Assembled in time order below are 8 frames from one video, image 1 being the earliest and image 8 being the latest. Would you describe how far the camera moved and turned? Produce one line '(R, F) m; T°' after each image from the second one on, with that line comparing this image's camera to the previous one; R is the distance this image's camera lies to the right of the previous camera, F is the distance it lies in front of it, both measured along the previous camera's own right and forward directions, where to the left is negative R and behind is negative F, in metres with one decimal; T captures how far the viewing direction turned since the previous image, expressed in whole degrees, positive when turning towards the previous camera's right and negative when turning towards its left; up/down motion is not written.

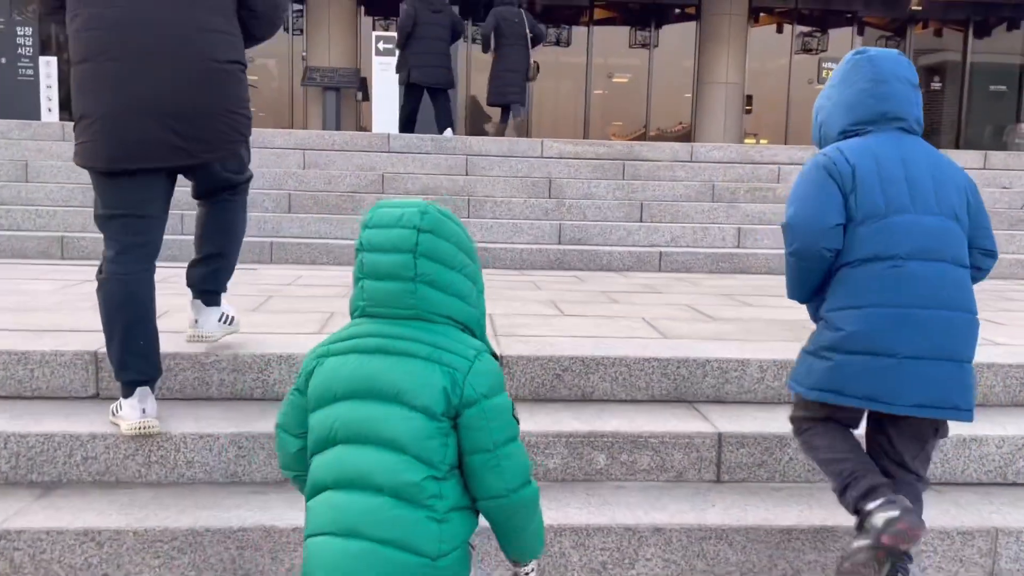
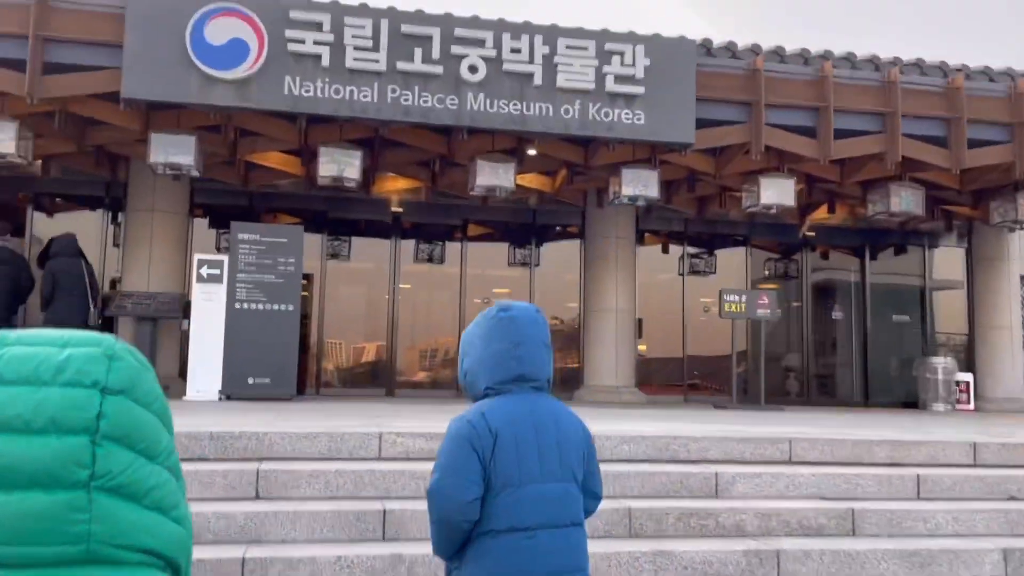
(+0.2, +2.9) m; +7°
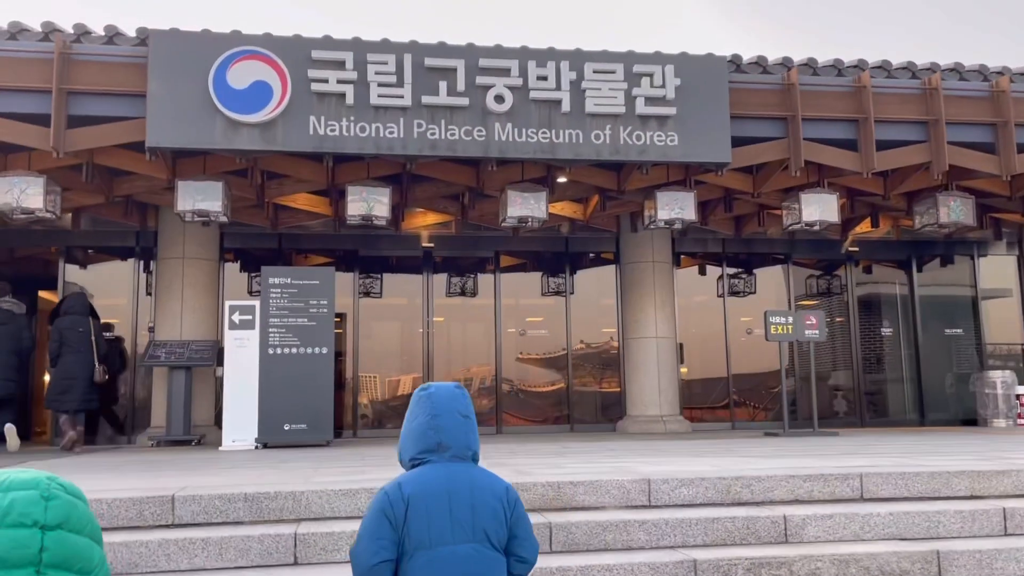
(-0.1, +0.3) m; -2°
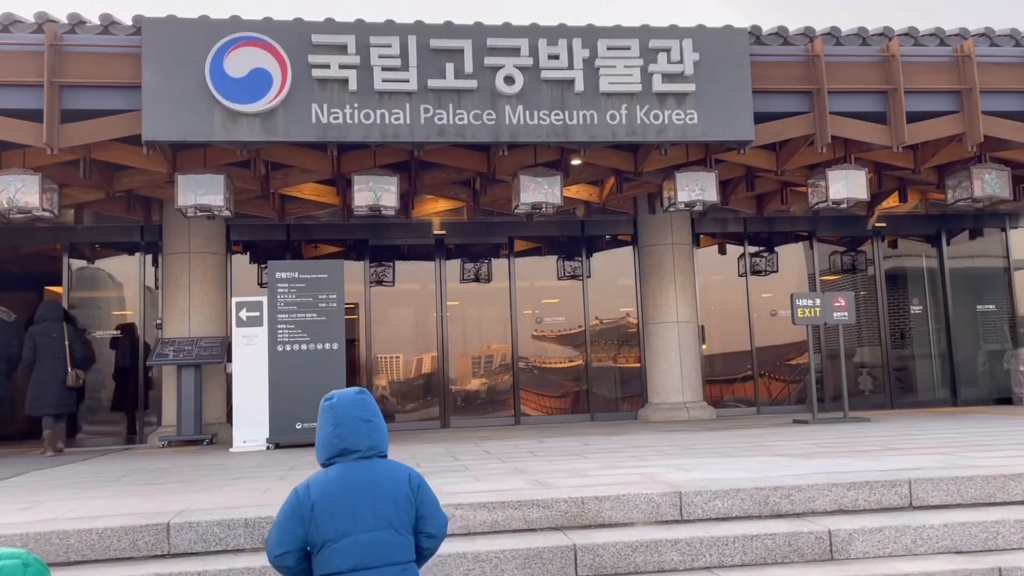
(0.0, +0.5) m; -1°
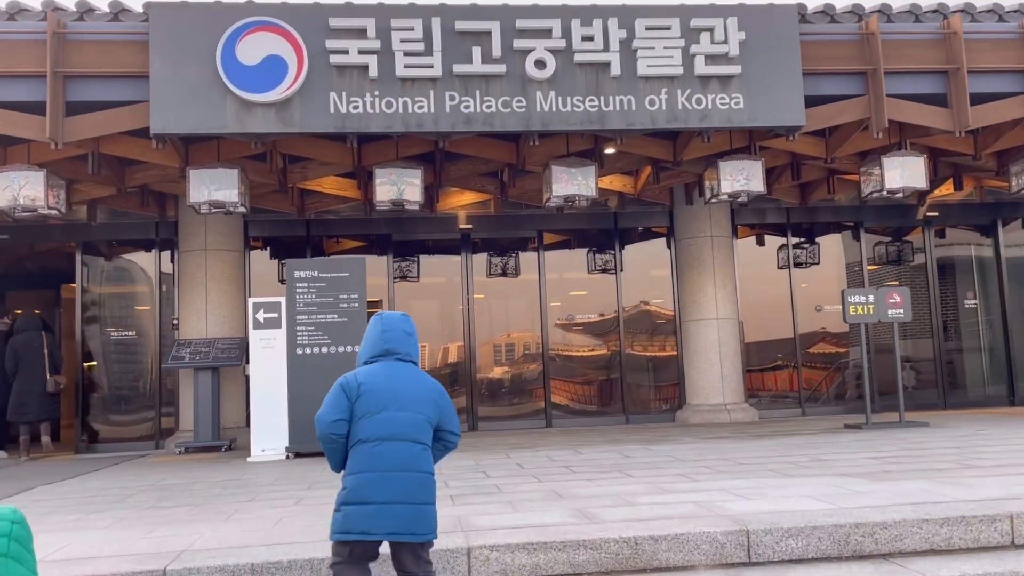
(-0.1, +0.7) m; -2°
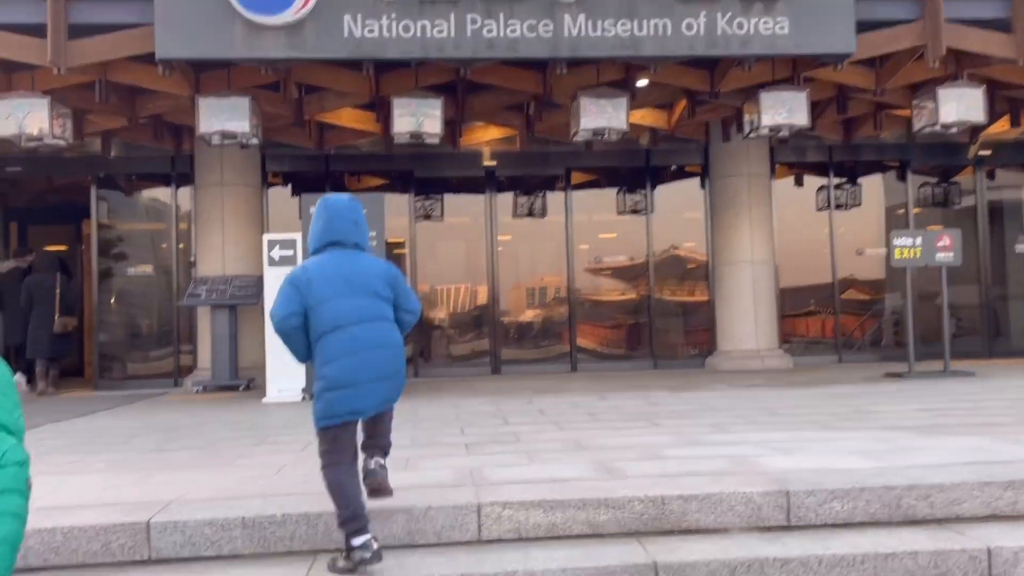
(+0.1, +0.5) m; -2°
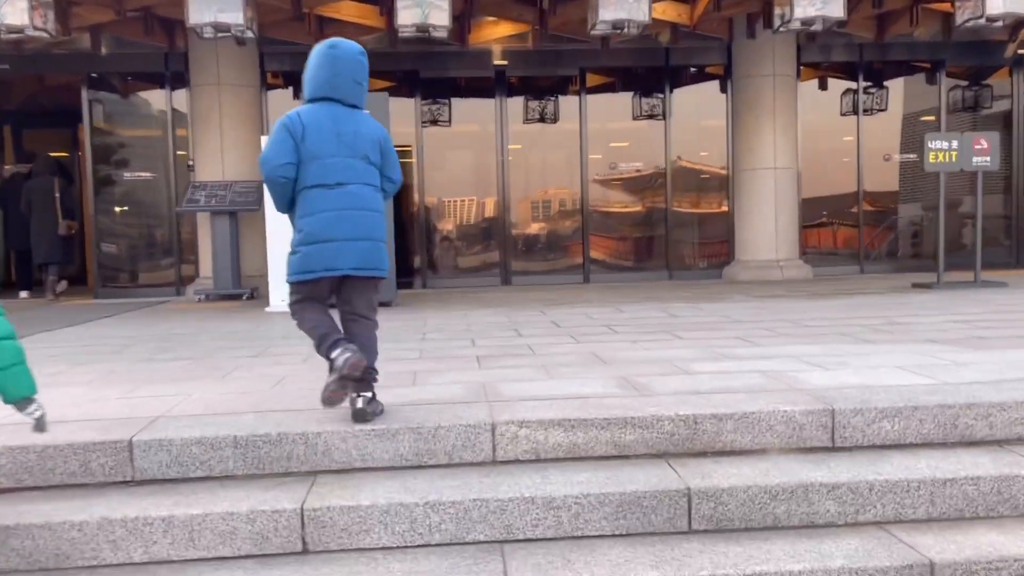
(0.0, +0.5) m; 0°
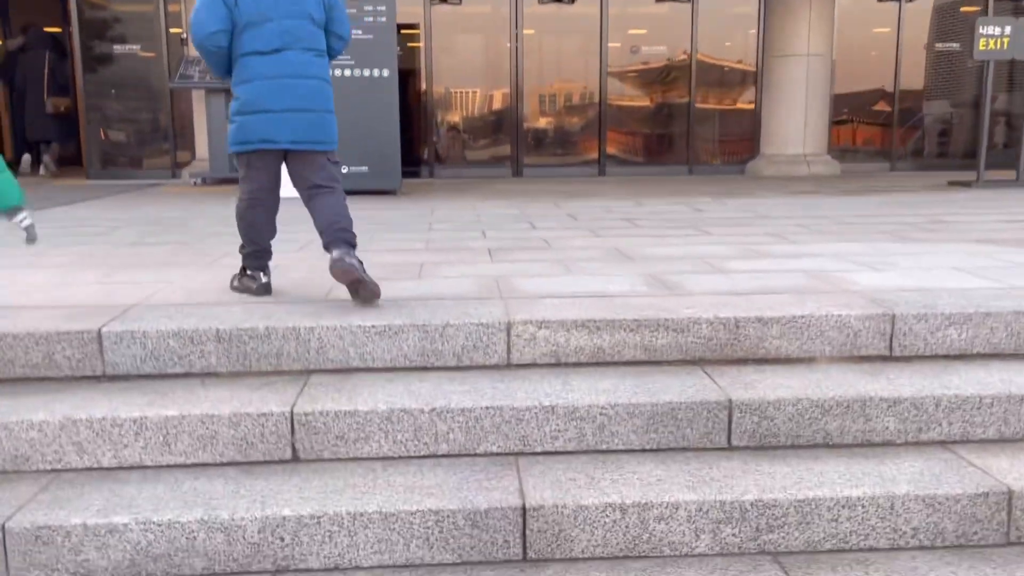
(-0.1, +0.5) m; 0°
